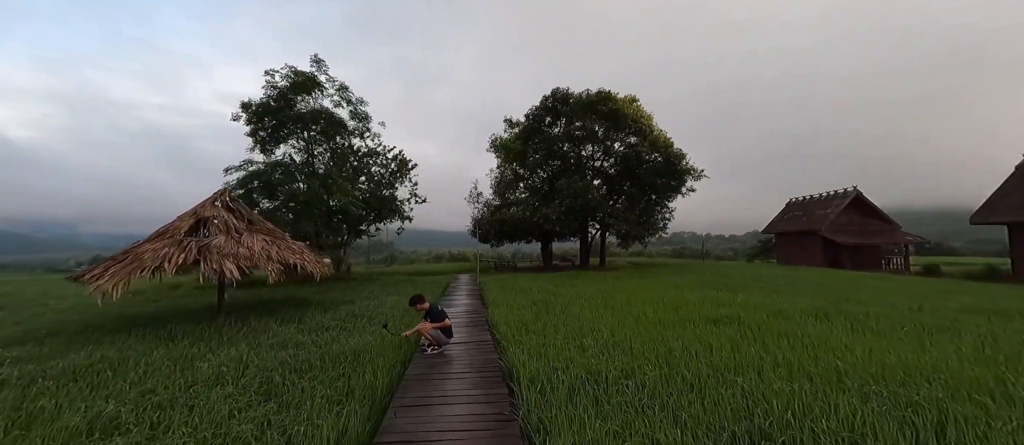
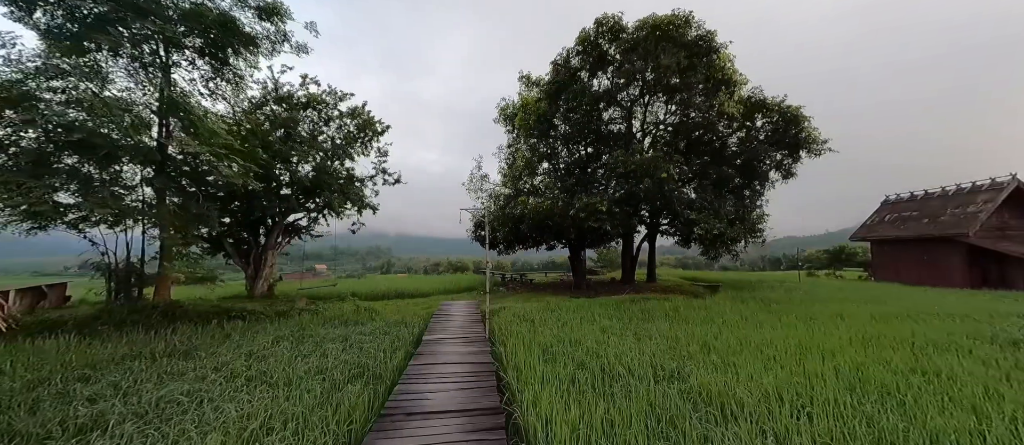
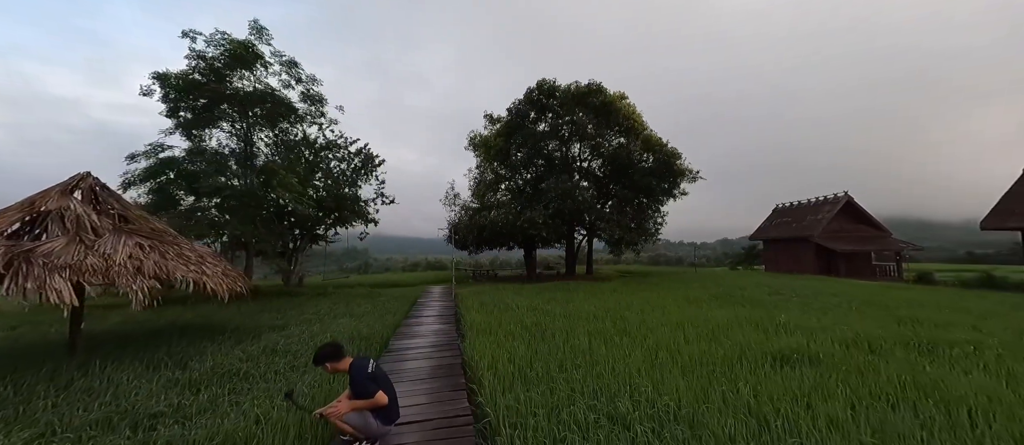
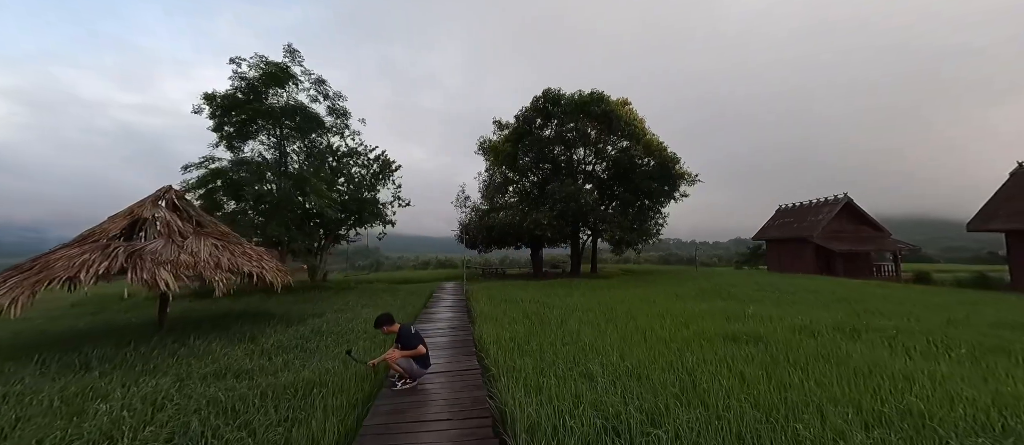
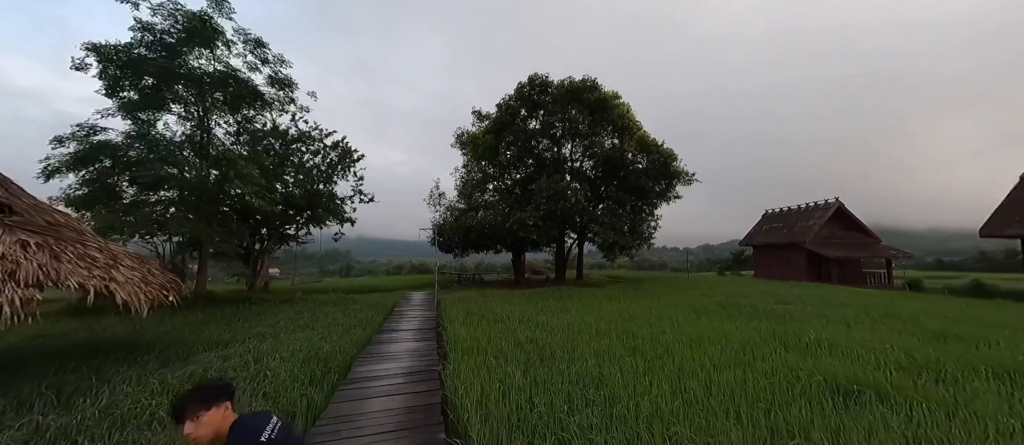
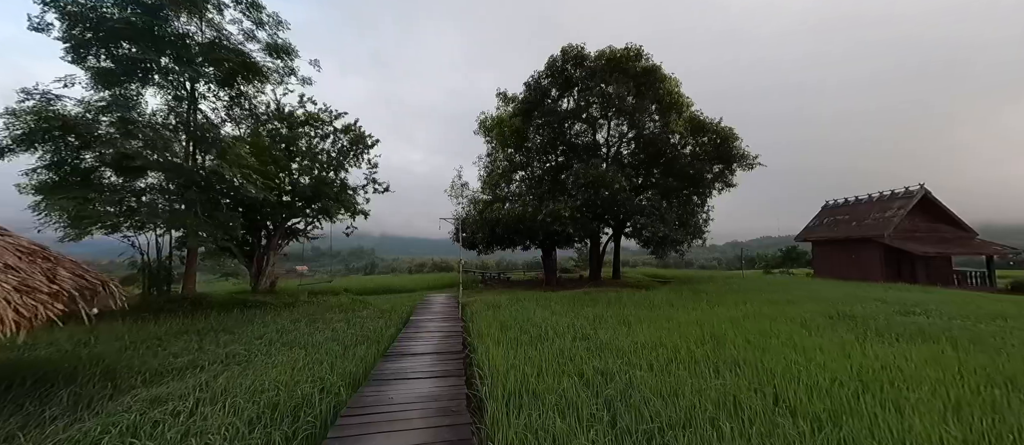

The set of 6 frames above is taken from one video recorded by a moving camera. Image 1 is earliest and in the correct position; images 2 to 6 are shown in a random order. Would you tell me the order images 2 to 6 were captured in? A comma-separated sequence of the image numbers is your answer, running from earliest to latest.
4, 3, 5, 6, 2
